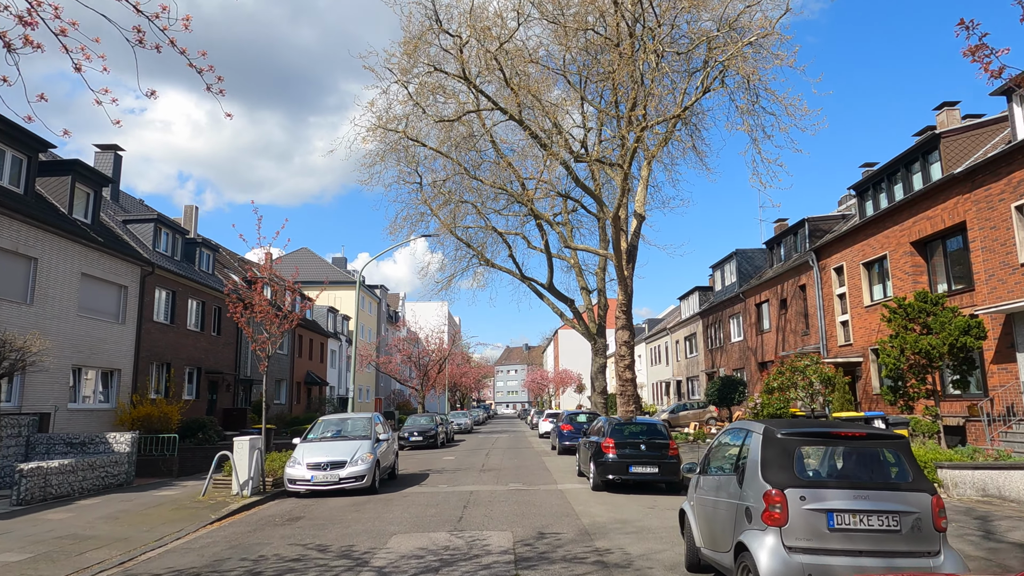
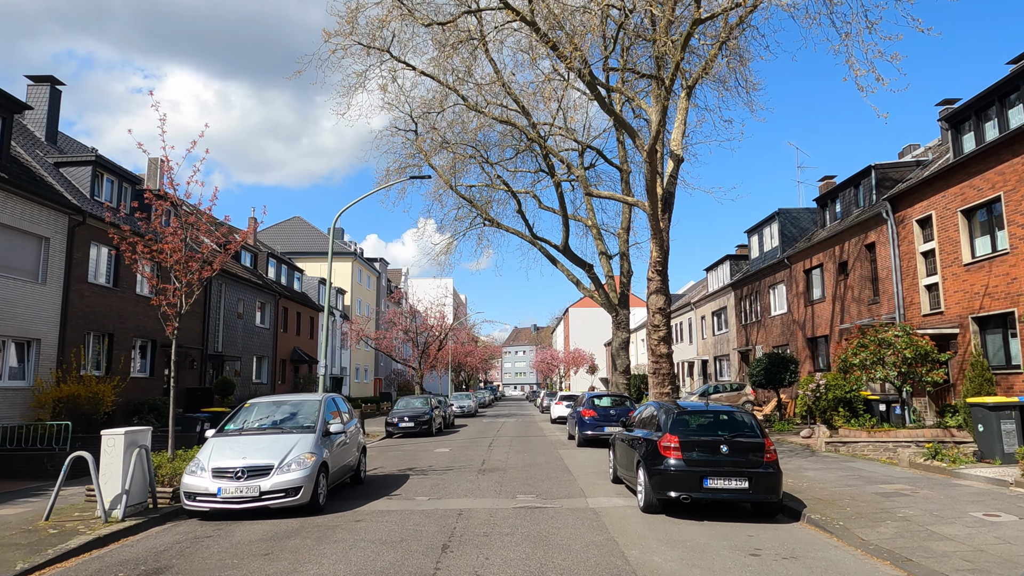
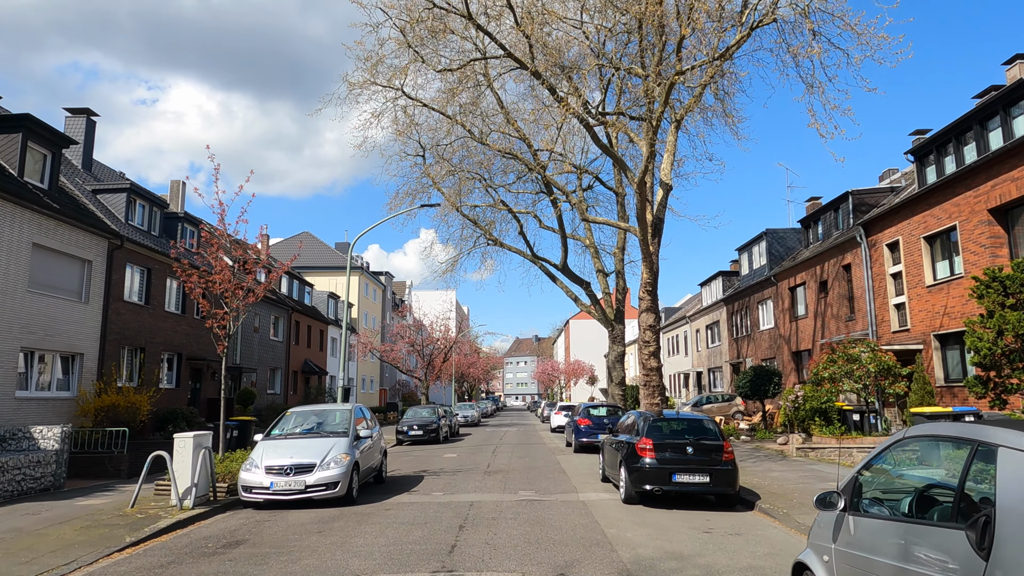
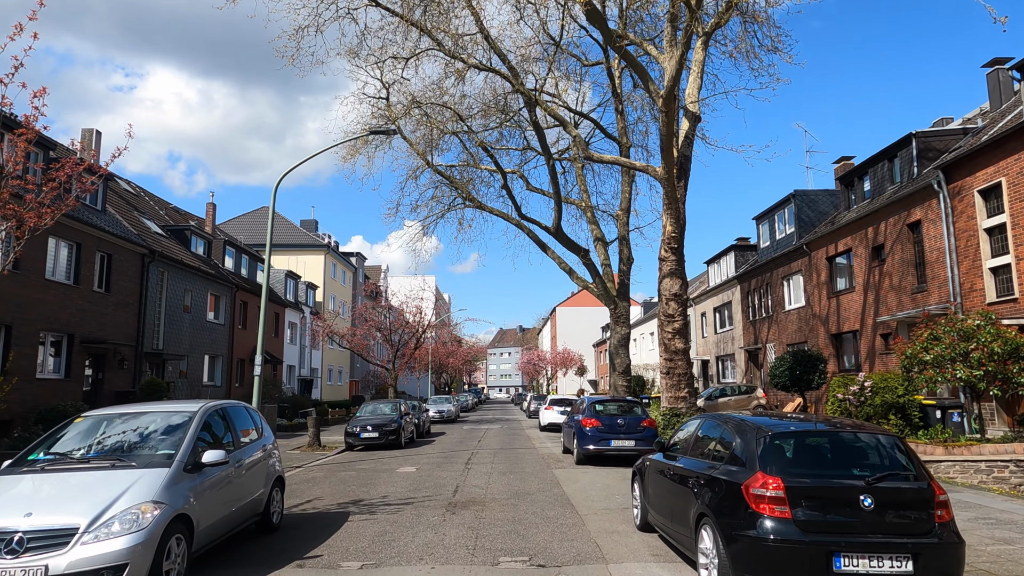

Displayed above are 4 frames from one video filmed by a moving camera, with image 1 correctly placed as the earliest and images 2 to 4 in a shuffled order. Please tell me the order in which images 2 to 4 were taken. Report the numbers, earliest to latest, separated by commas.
3, 2, 4
